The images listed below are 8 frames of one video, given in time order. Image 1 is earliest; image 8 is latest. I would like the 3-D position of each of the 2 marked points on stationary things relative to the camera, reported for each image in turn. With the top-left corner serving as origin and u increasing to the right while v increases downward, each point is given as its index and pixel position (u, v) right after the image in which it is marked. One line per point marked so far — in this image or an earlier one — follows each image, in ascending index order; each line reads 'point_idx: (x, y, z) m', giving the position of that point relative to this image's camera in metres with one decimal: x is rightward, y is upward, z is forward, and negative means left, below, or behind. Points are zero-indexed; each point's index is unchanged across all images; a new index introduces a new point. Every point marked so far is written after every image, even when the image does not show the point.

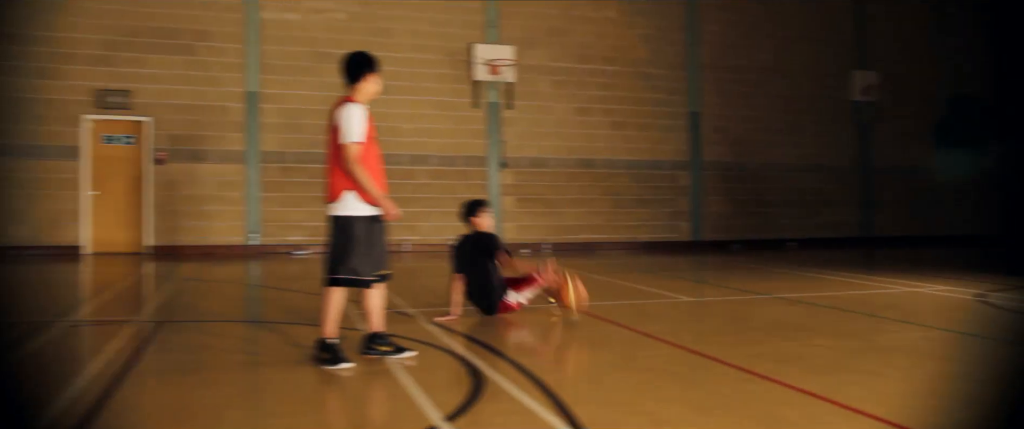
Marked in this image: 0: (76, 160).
0: (-4.8, +0.6, +7.5) m
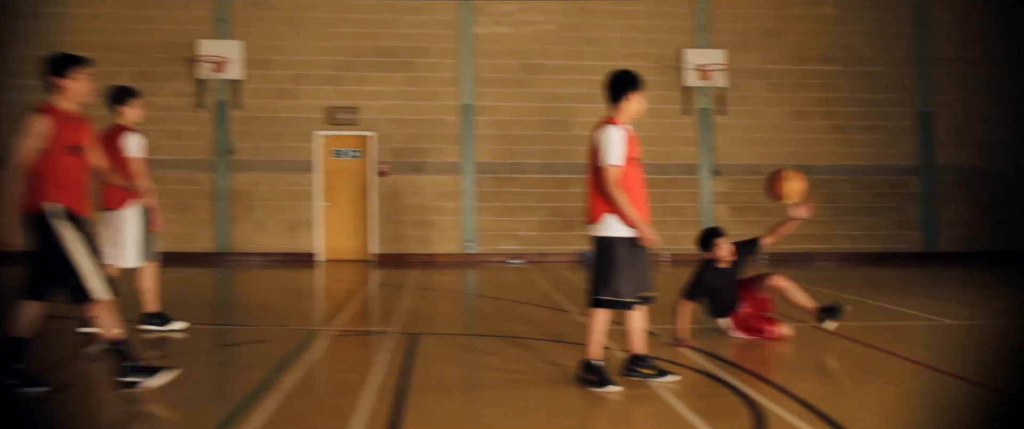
0: (-2.3, +0.5, +8.1) m
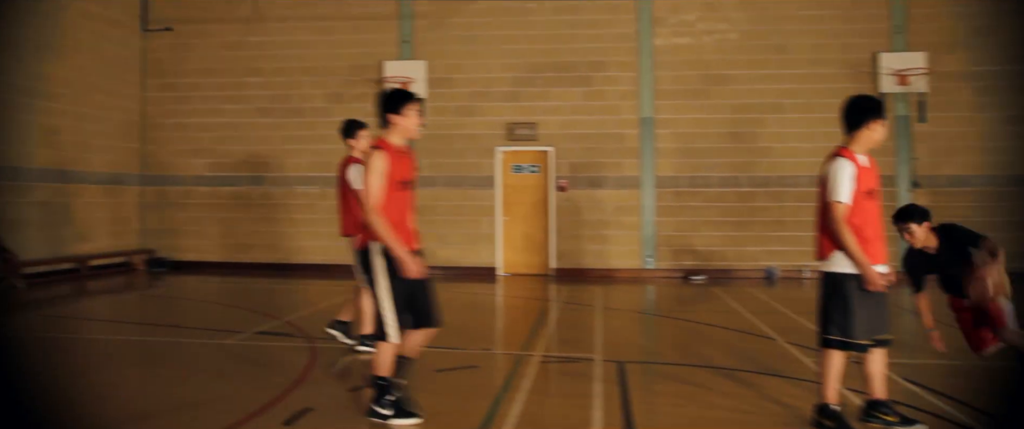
0: (-0.2, +0.3, +8.2) m
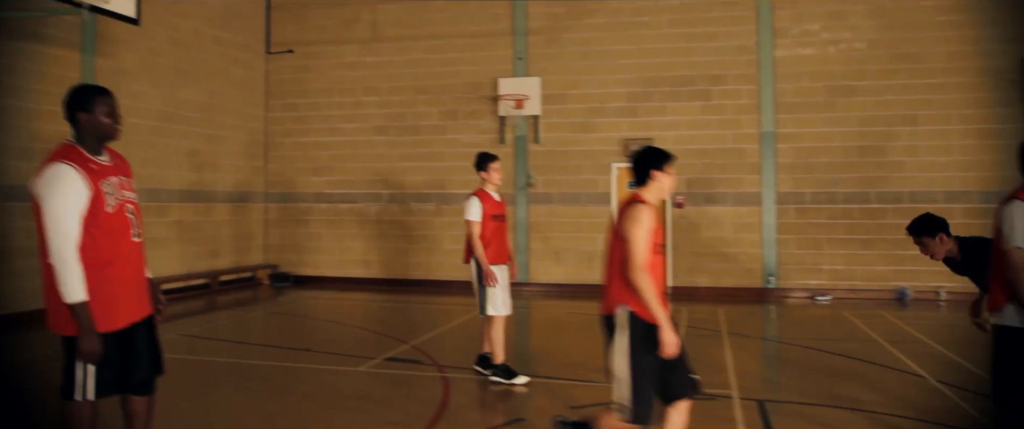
0: (+1.2, +0.1, +8.2) m
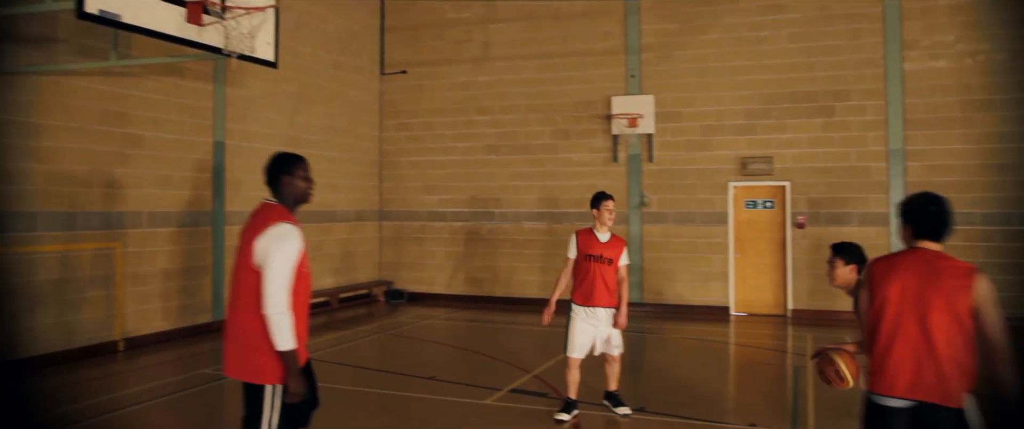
0: (+2.5, -0.1, +8.0) m
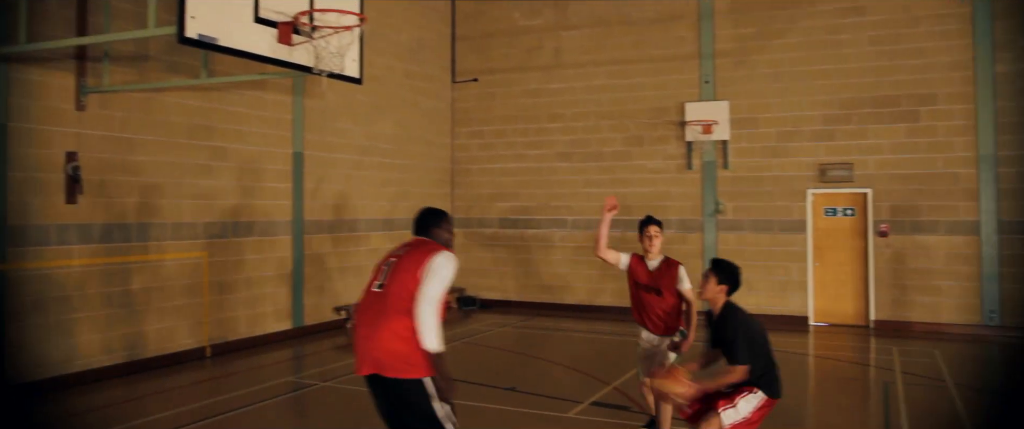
0: (+3.4, -0.2, +7.8) m
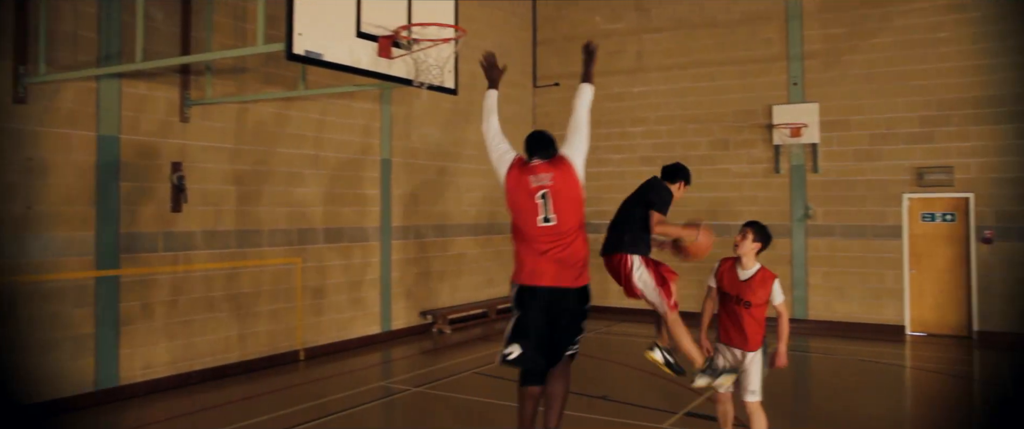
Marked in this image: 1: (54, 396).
0: (+4.3, -0.3, +7.6) m
1: (-3.8, -1.4, +5.4) m
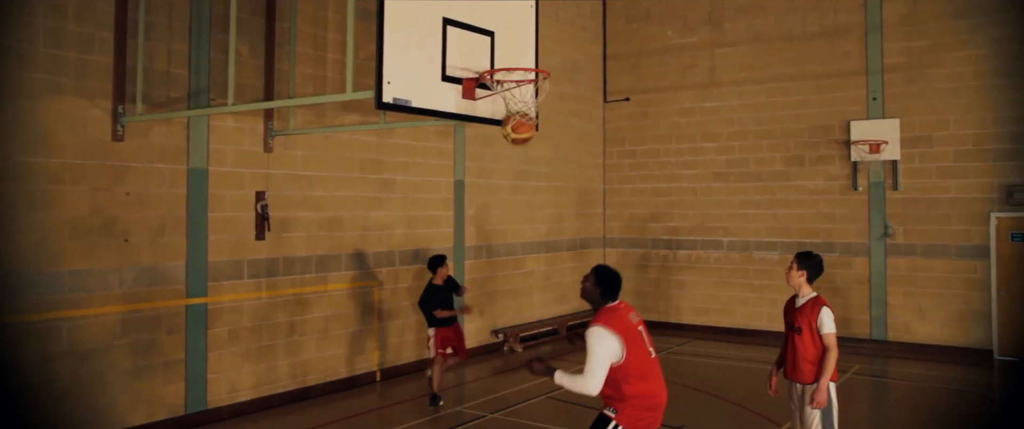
0: (+5.1, -0.5, +7.3) m
1: (-3.1, -1.8, +5.7) m
